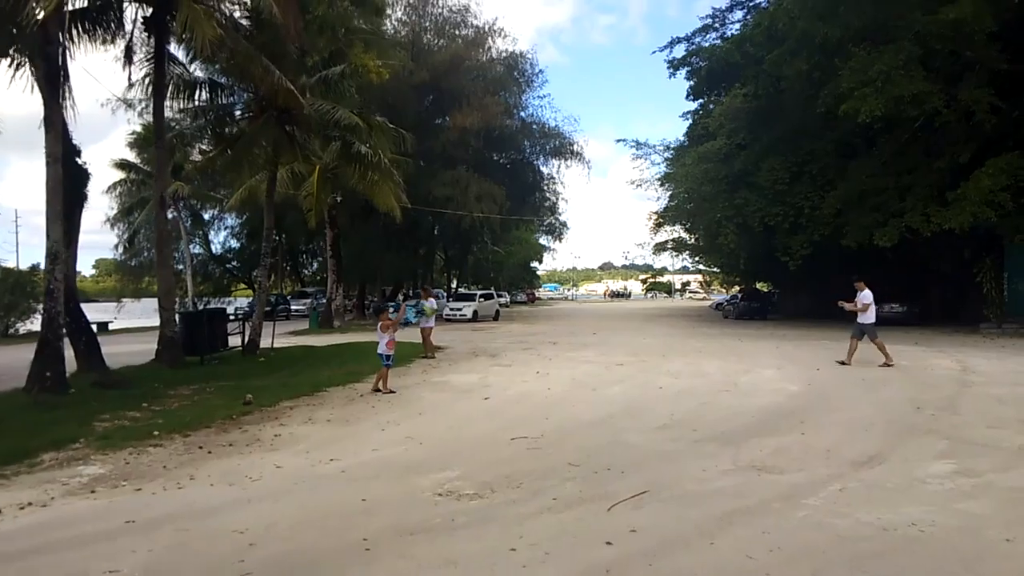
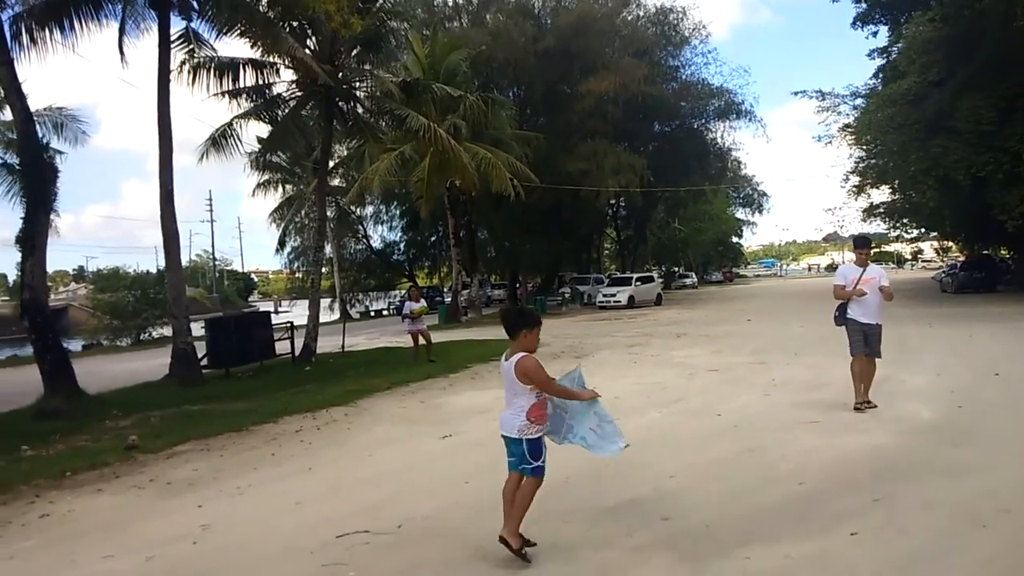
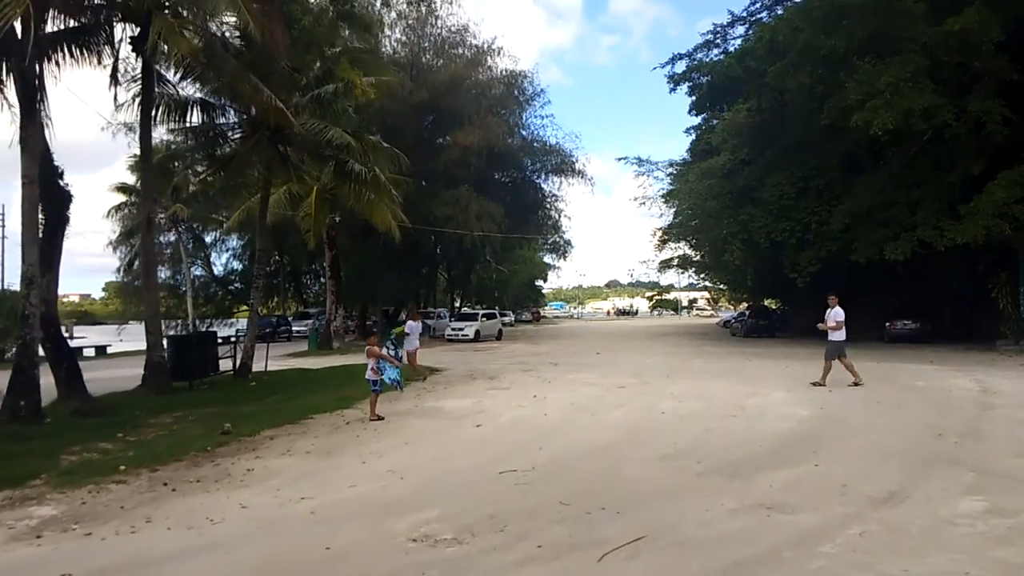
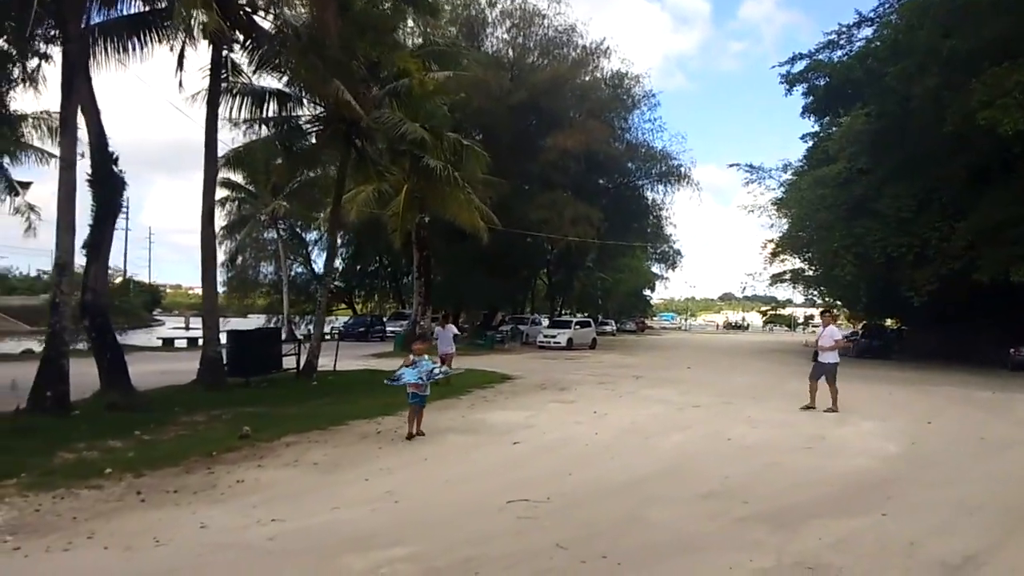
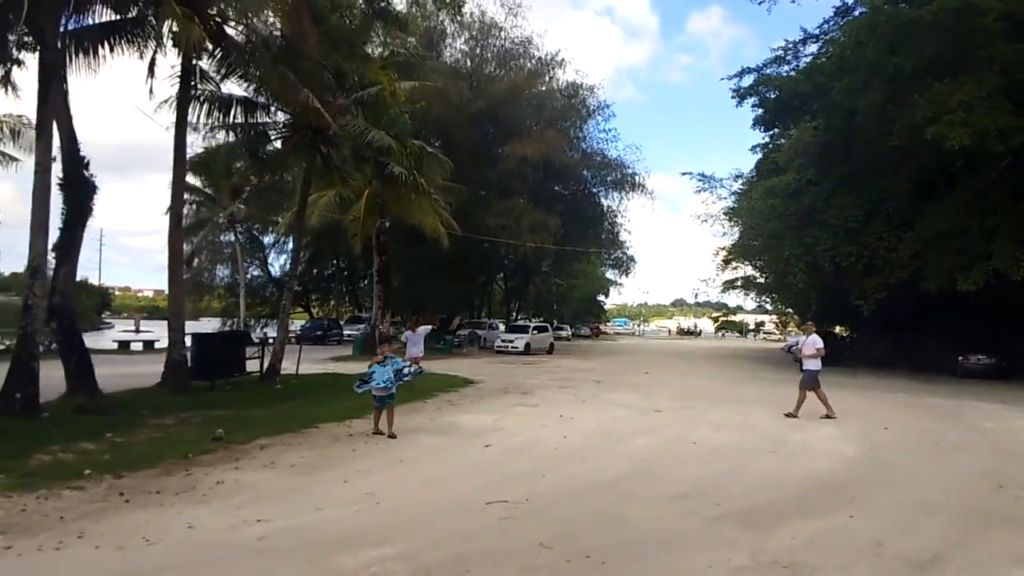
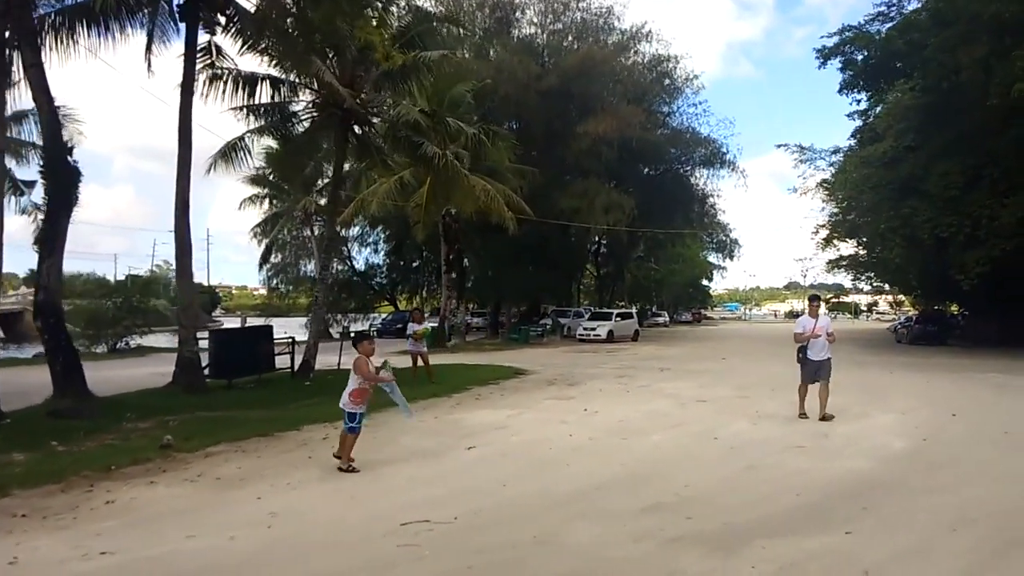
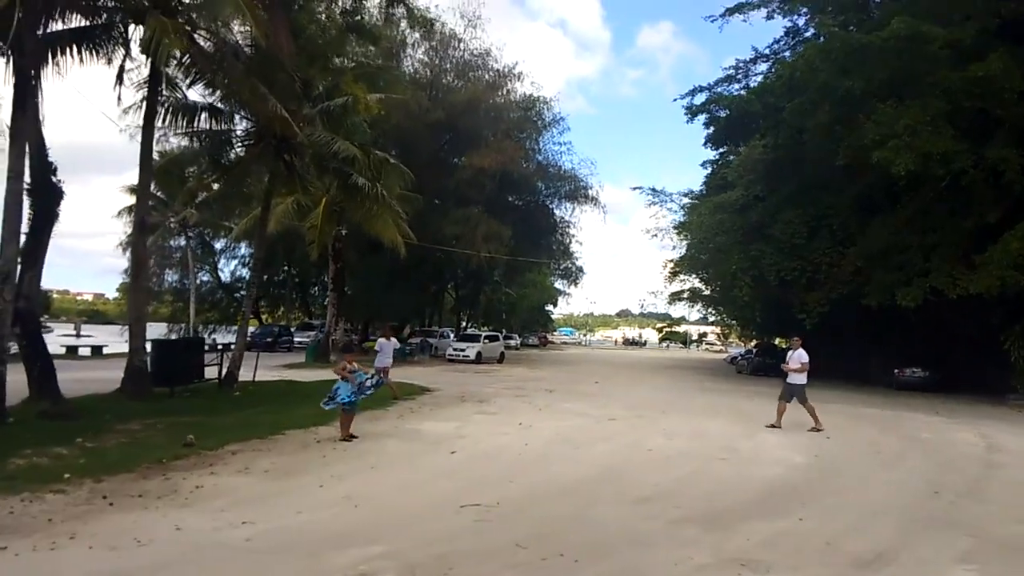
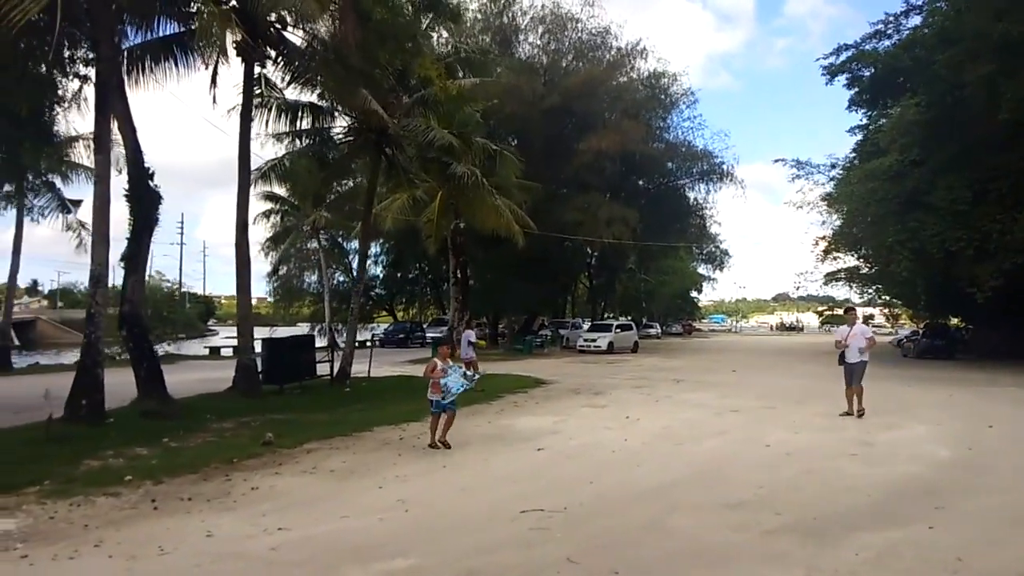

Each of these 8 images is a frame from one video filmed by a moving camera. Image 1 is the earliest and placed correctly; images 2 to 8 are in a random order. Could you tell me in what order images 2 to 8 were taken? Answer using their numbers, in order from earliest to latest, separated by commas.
3, 7, 5, 4, 8, 6, 2
